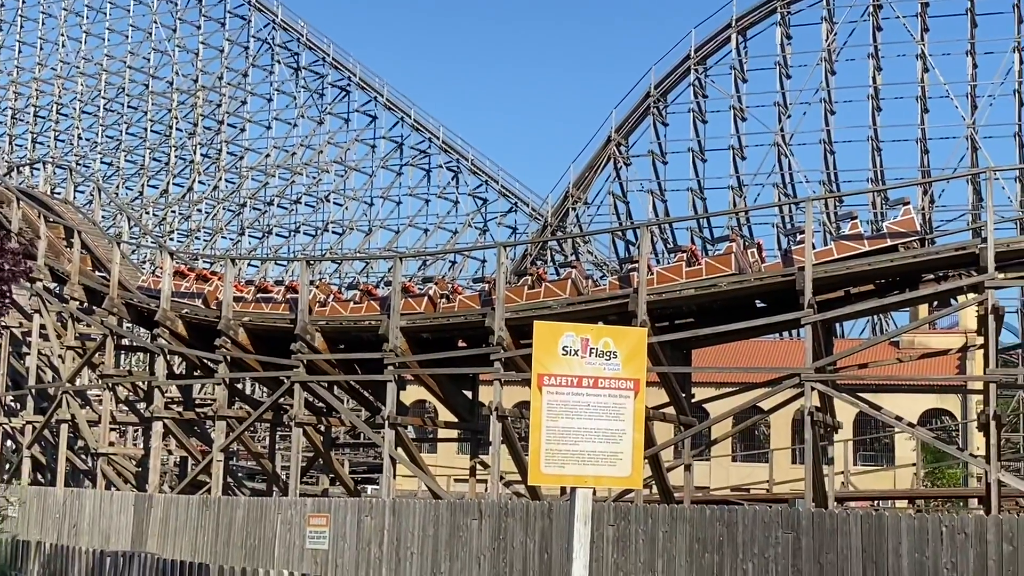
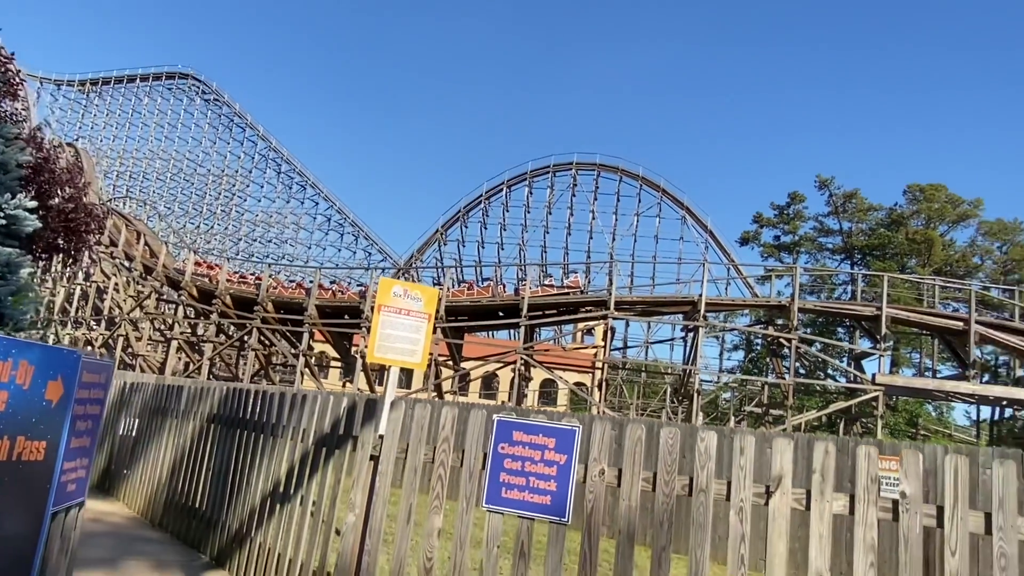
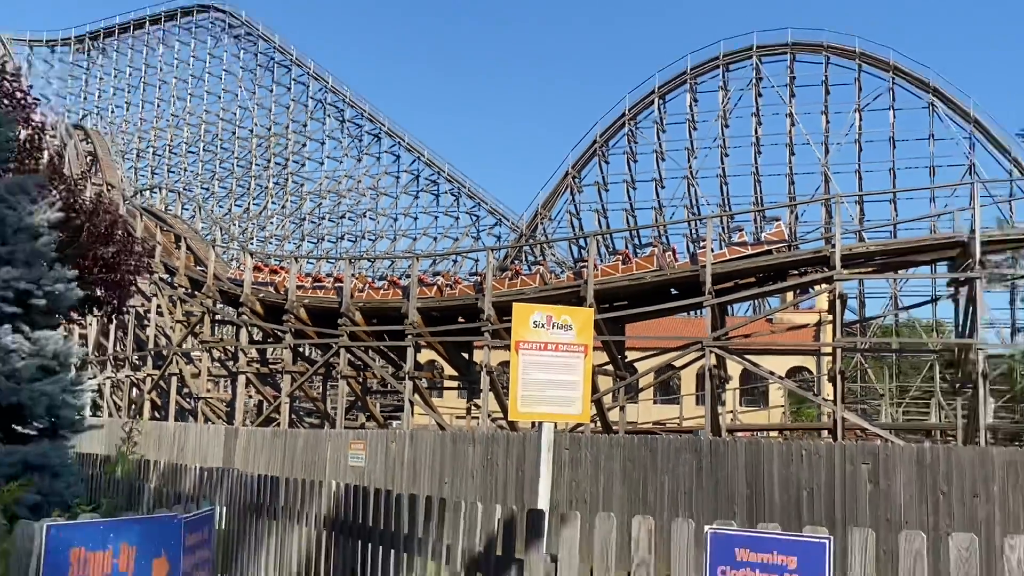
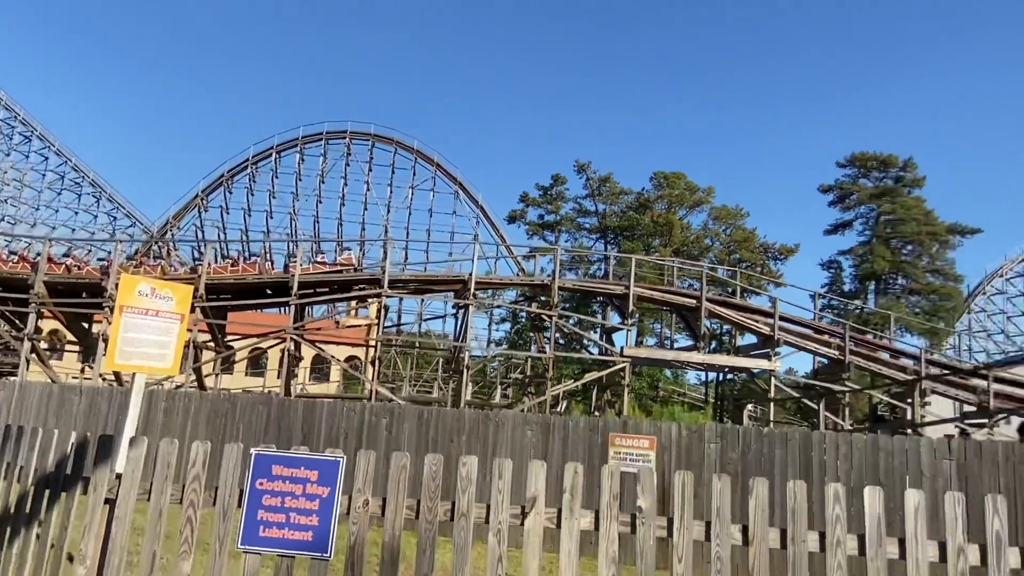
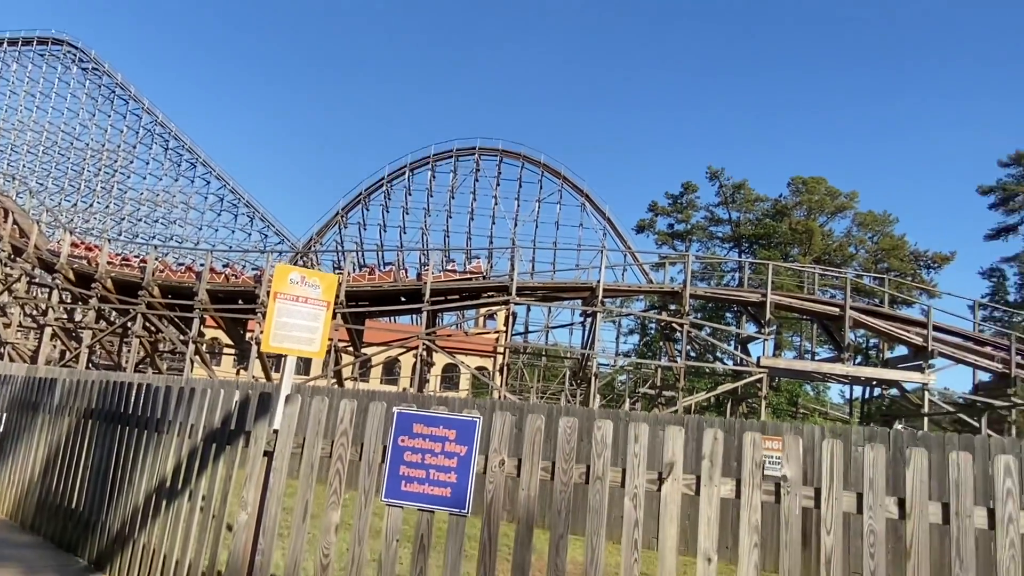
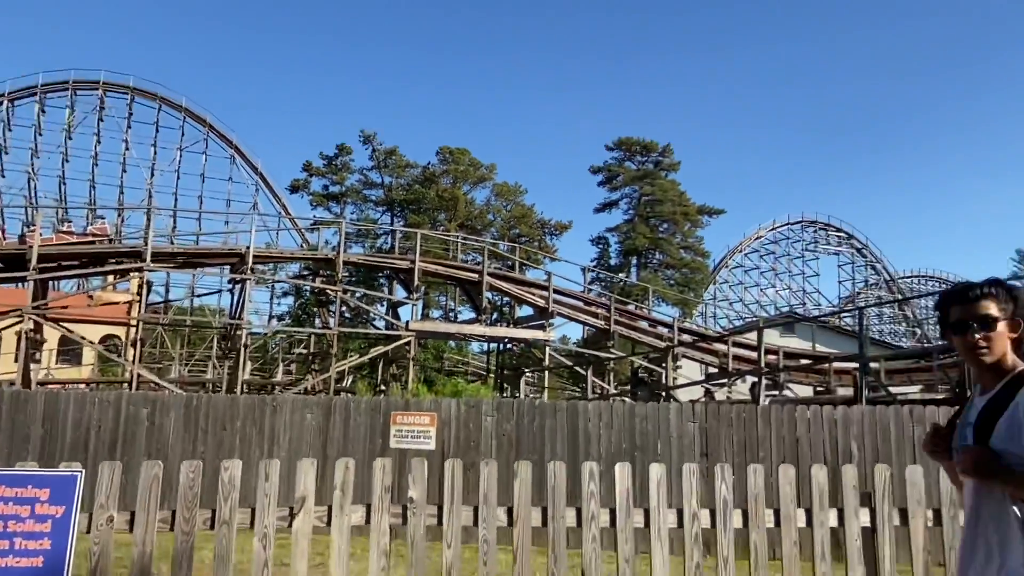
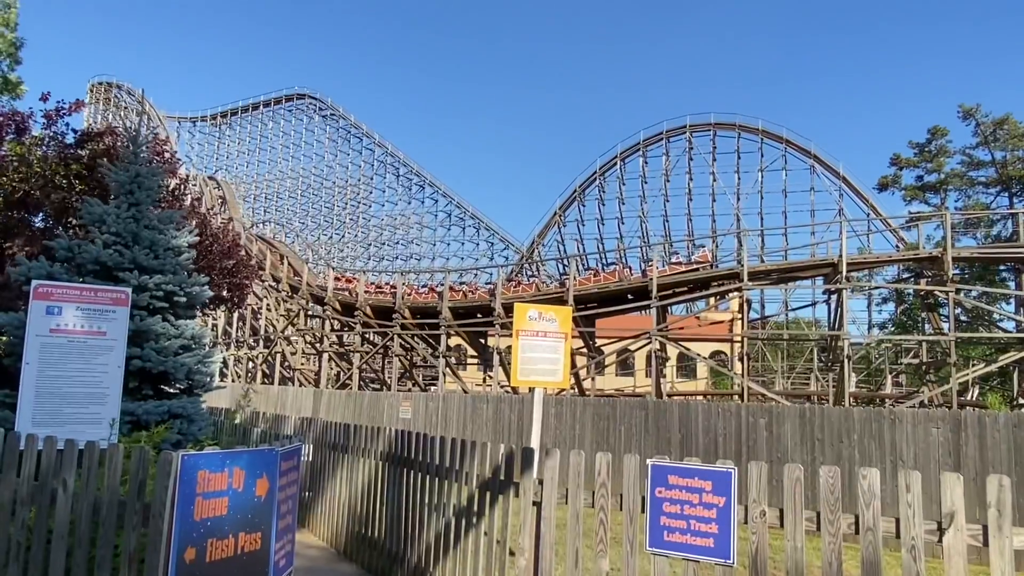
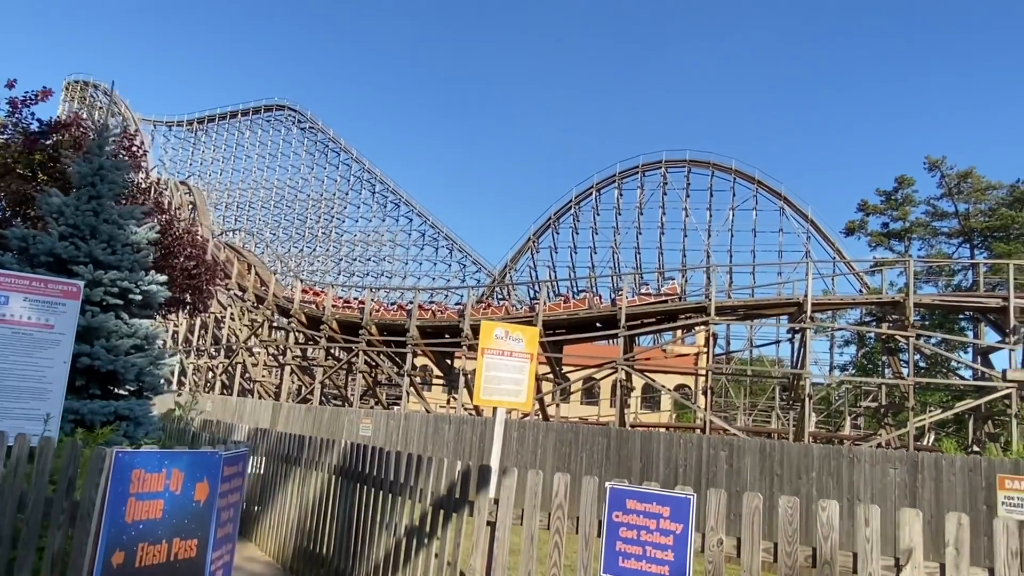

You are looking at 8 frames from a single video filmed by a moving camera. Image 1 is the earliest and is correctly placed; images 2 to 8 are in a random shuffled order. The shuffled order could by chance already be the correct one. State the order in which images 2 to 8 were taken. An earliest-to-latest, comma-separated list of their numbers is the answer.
3, 7, 8, 2, 5, 4, 6
